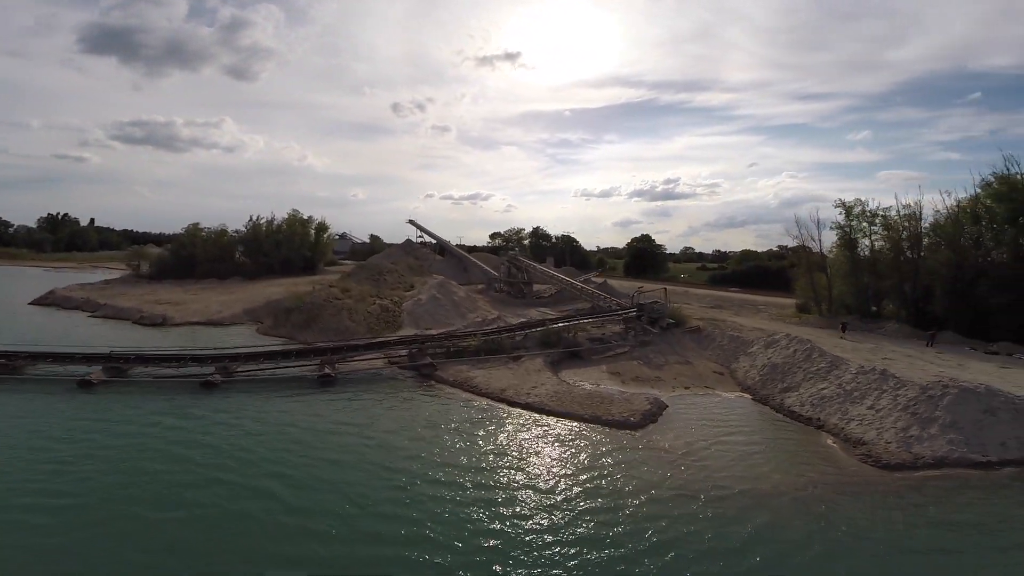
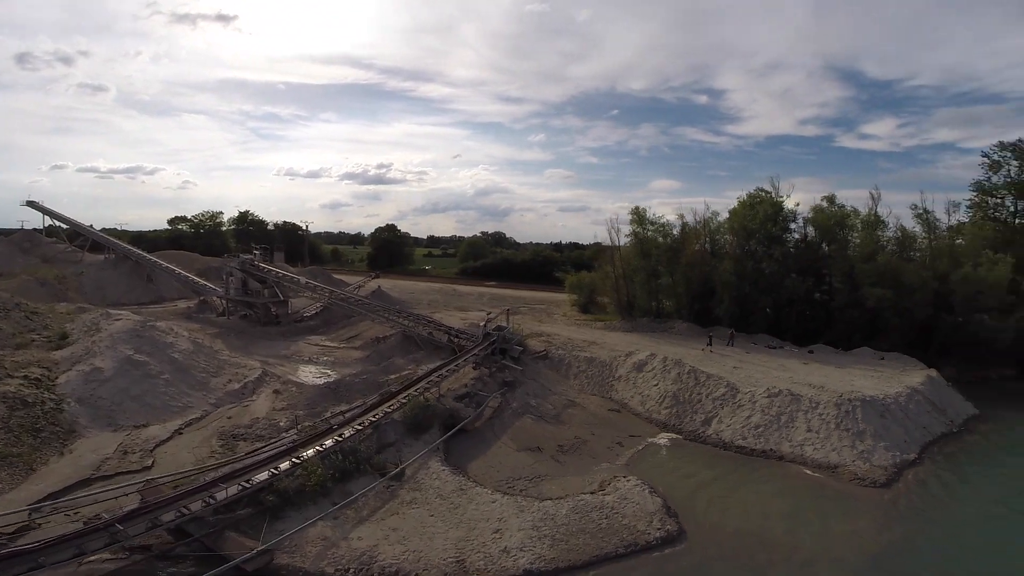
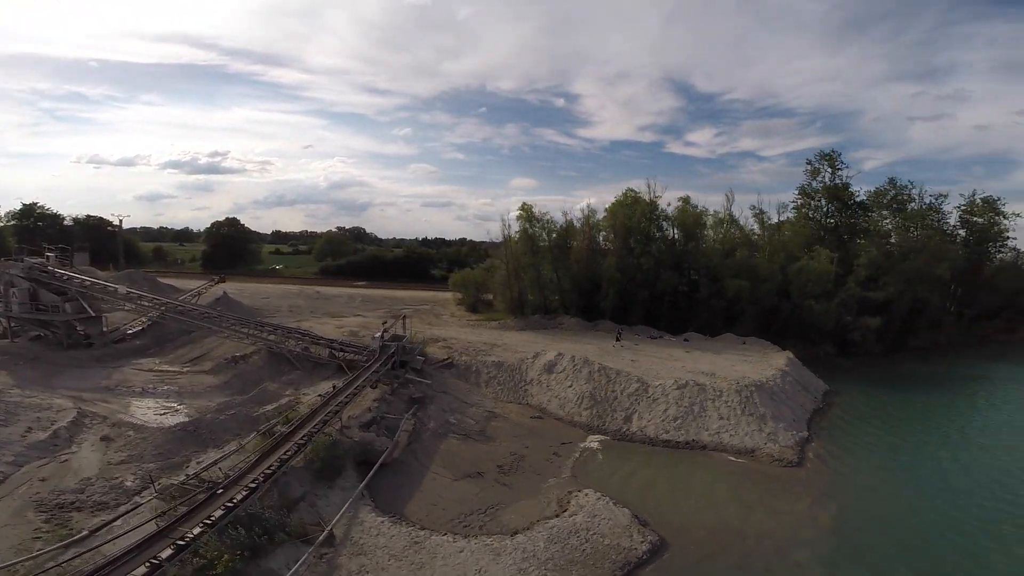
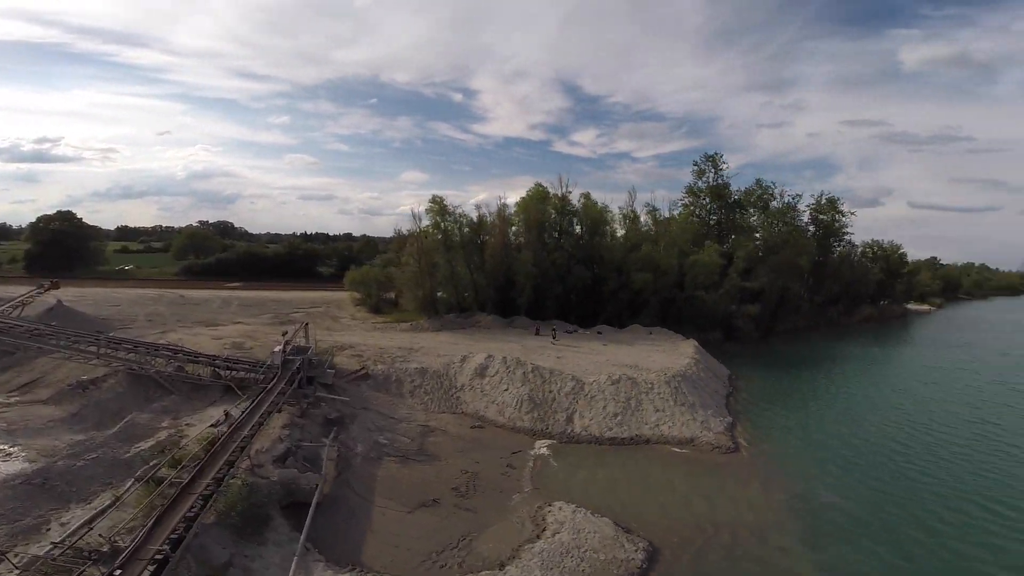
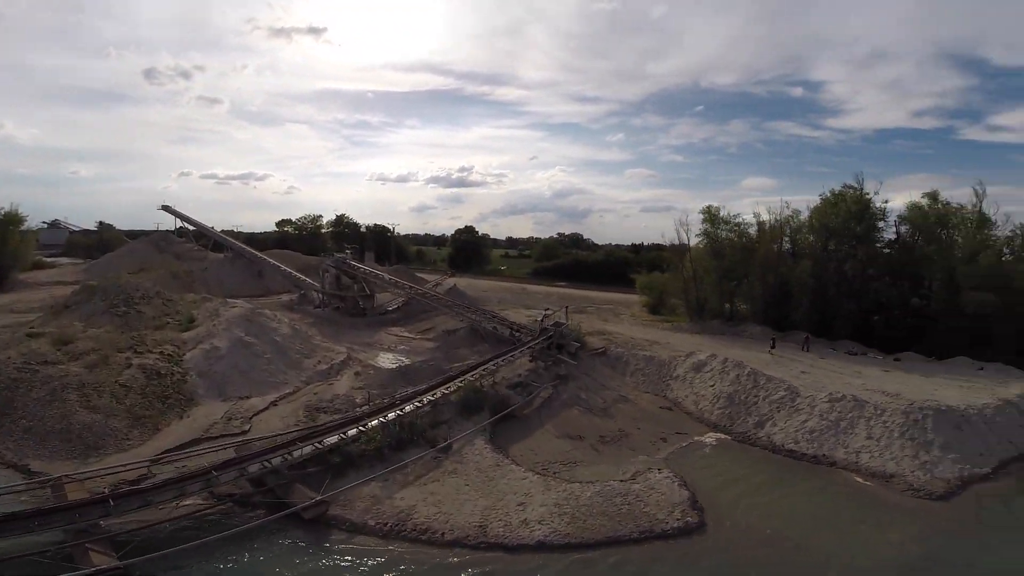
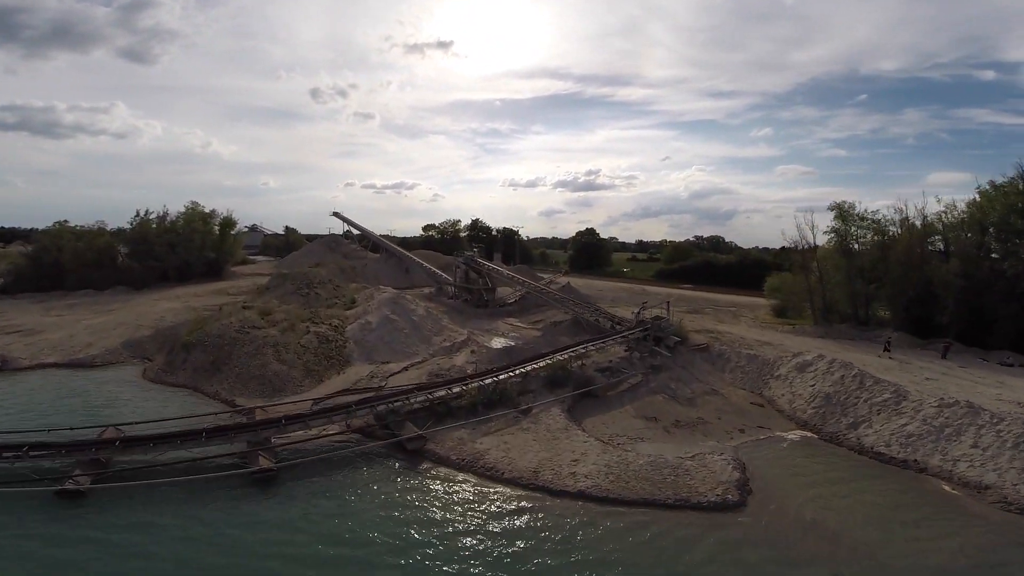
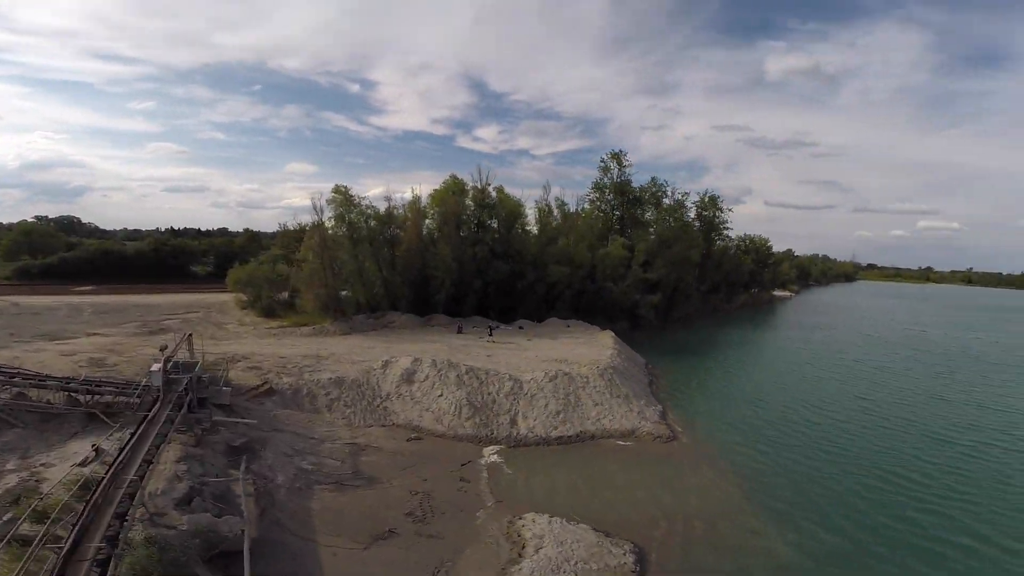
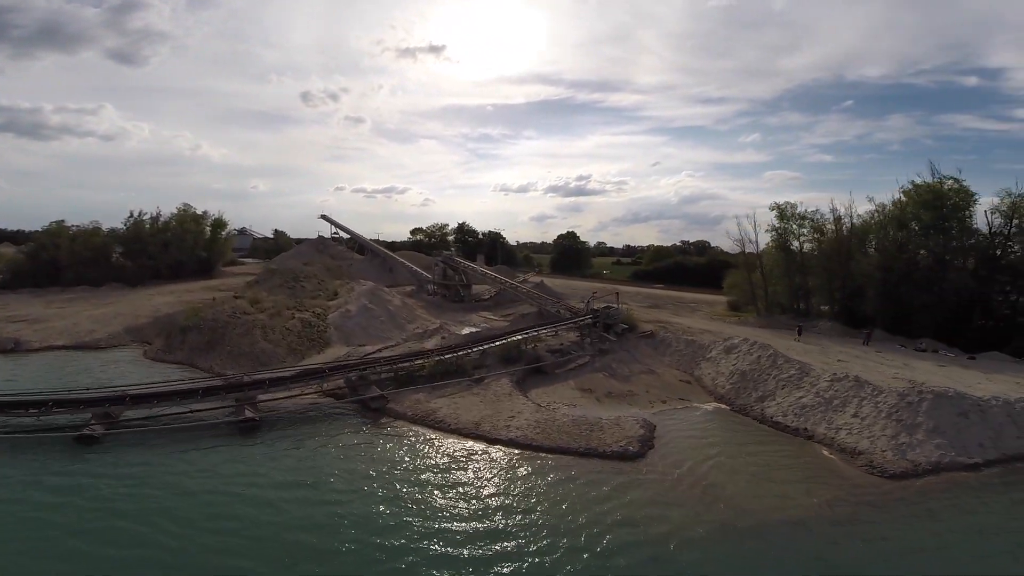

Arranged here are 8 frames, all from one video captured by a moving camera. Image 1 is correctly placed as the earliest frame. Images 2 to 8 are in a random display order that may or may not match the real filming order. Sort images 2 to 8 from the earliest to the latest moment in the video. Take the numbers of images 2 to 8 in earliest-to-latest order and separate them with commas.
8, 6, 5, 2, 3, 4, 7
